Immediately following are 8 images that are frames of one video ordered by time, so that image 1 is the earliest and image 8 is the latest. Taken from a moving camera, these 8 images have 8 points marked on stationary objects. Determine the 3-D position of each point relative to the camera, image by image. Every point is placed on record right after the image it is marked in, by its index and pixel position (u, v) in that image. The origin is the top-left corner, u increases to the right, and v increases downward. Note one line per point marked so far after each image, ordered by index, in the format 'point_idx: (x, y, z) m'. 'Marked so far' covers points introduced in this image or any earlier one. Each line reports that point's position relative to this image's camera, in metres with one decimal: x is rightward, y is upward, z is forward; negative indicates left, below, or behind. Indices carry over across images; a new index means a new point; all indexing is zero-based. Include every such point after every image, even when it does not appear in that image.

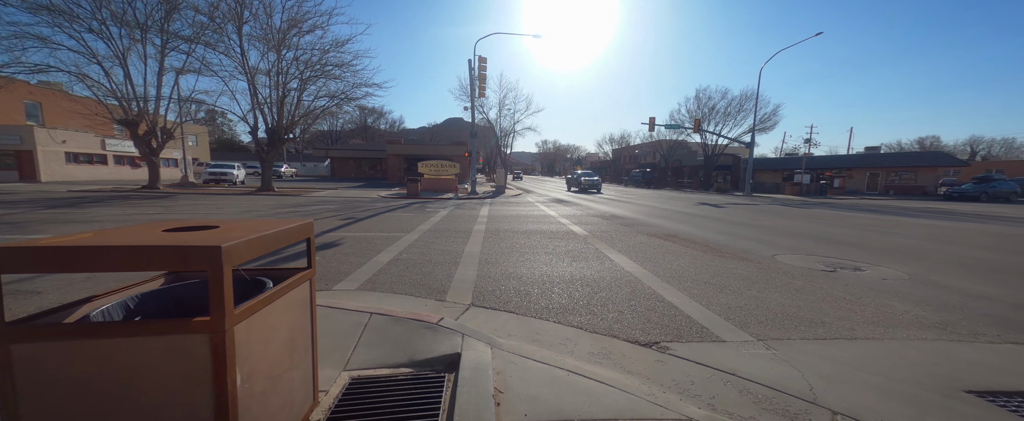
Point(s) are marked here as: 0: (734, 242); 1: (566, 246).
0: (+6.5, -0.9, +10.6) m
1: (+1.3, -0.8, +8.0) m
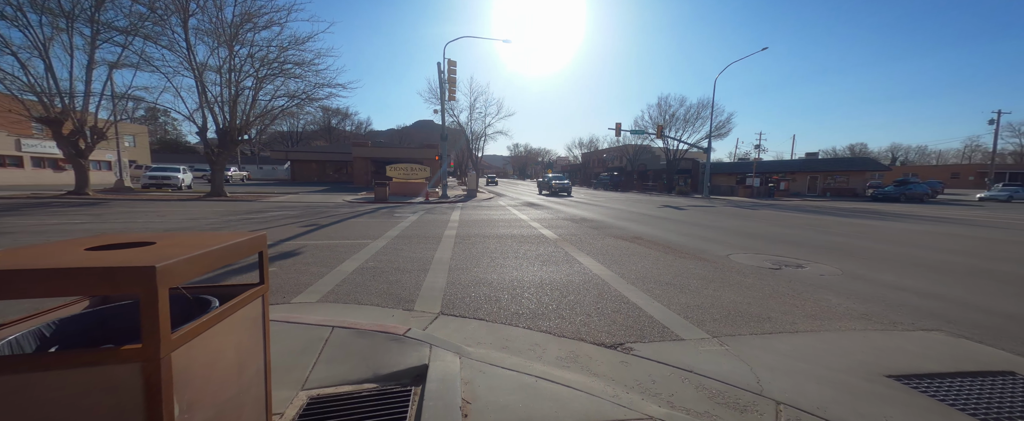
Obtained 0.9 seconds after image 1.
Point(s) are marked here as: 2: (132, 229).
0: (+5.5, -1.0, +11.1) m
1: (+0.6, -0.9, +8.0) m
2: (-8.6, -0.4, +8.3) m
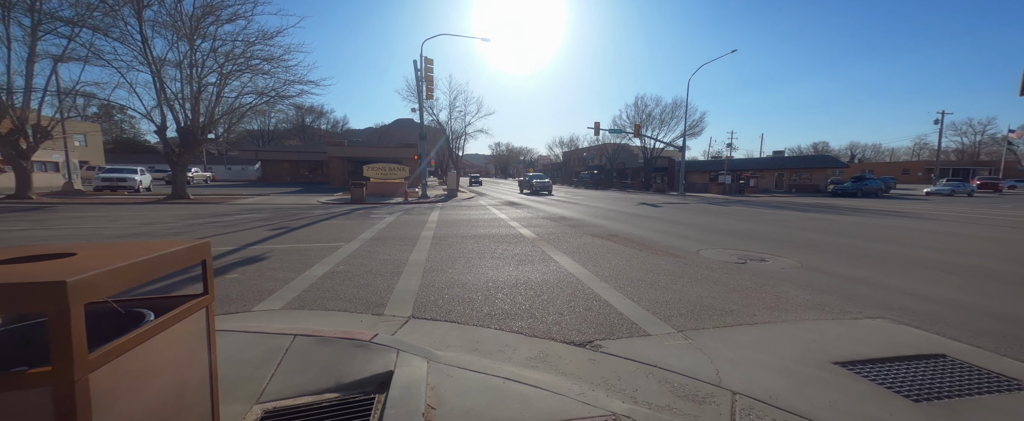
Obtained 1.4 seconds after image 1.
0: (+4.8, -0.9, +11.3) m
1: (0.0, -0.9, +8.0) m
2: (-9.2, -0.5, +7.7) m
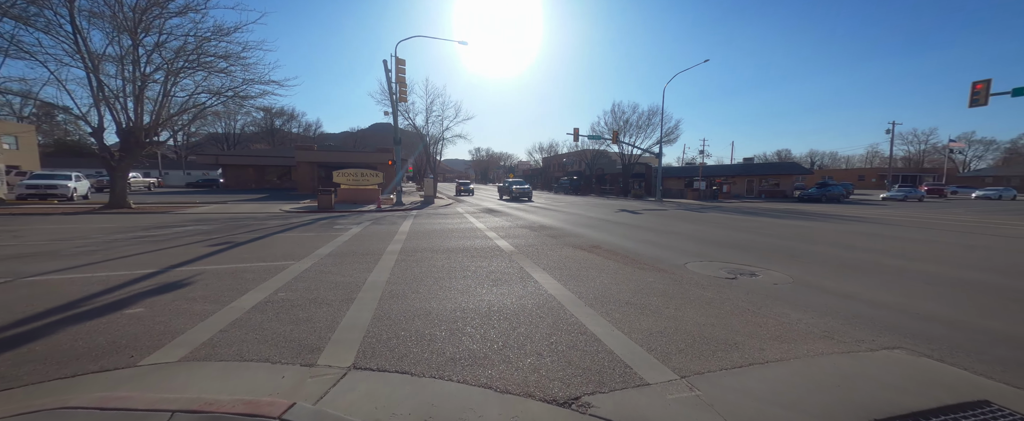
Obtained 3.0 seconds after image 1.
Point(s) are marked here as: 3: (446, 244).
0: (+4.1, -1.2, +10.8) m
1: (-0.5, -1.1, +7.3) m
2: (-9.7, -0.8, +6.5) m
3: (-1.7, -0.9, +9.2) m
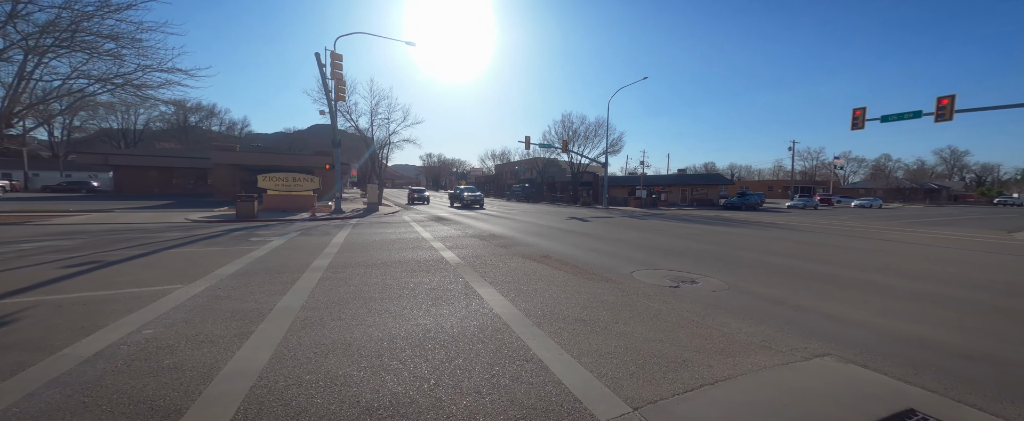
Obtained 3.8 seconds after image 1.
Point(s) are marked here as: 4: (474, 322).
0: (+2.5, -1.5, +10.7) m
1: (-1.5, -1.3, +6.6) m
2: (-10.5, -0.9, +4.6) m
3: (-3.0, -1.1, +8.4) m
4: (-0.5, -1.5, +5.0) m
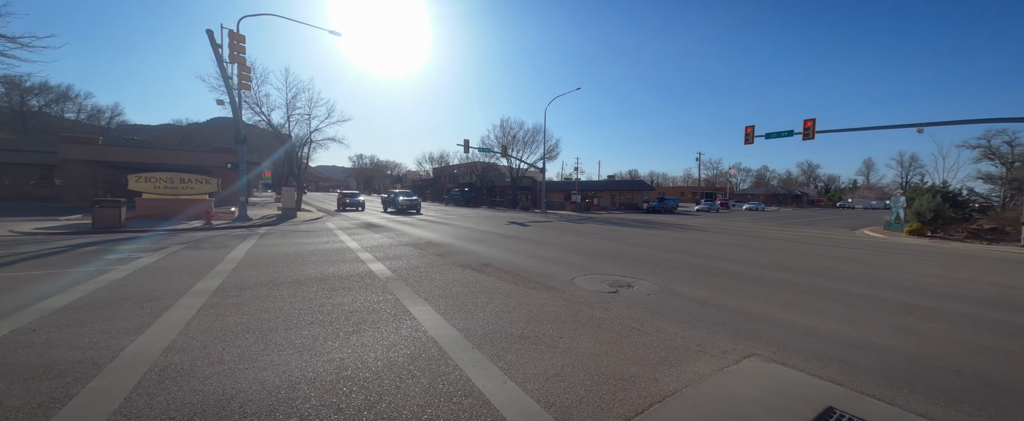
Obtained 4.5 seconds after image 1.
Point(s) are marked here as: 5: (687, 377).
0: (+0.8, -1.6, +10.4) m
1: (-2.5, -1.4, +5.7) m
2: (-11.1, -1.0, +2.2) m
3: (-4.2, -1.2, +7.2) m
4: (-1.3, -1.6, +4.3) m
5: (+2.0, -1.9, +4.0) m
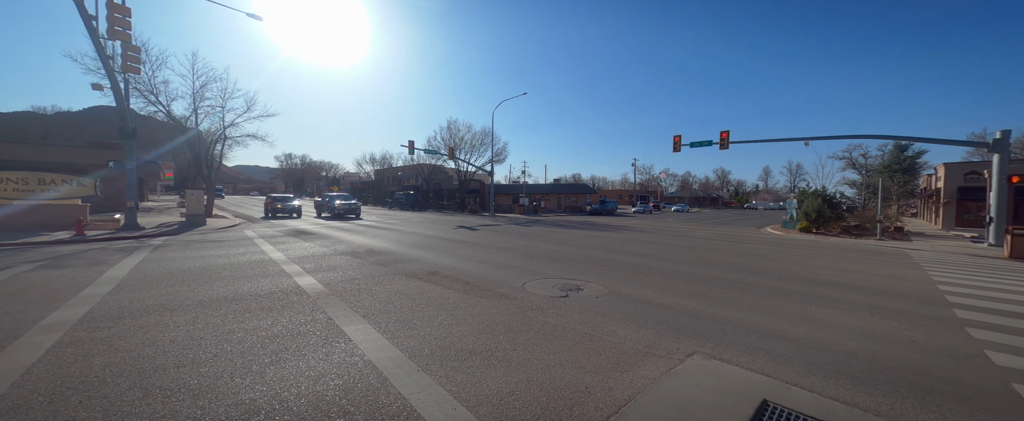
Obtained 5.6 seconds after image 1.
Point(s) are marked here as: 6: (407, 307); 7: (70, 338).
0: (-0.6, -1.7, +10.0) m
1: (-3.2, -1.5, +4.8) m
2: (-11.2, -1.1, +0.2) m
3: (-5.1, -1.3, +6.1) m
4: (-1.8, -1.7, +3.6) m
5: (+1.5, -1.9, +3.9) m
6: (-1.8, -1.7, +6.4) m
7: (-4.7, -1.4, +3.9) m
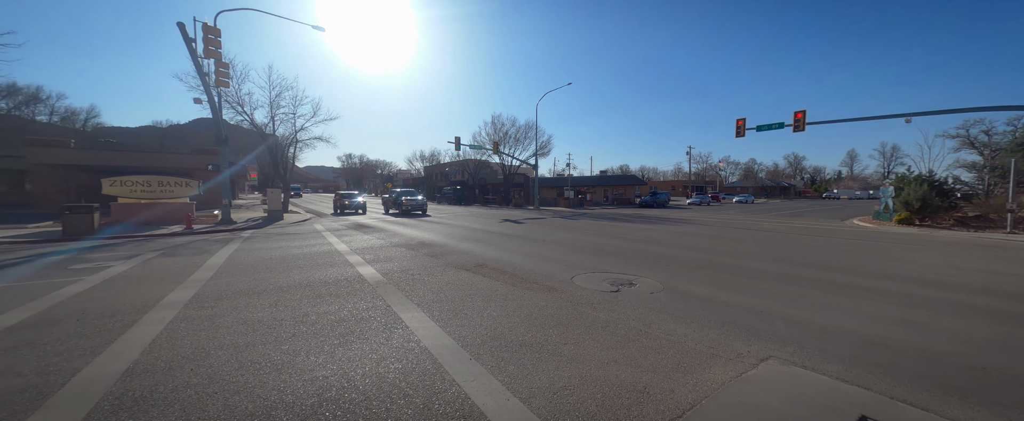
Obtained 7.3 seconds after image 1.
0: (+0.7, -1.5, +10.1) m
1: (-2.5, -1.5, +5.3) m
2: (-11.0, -1.2, +1.7) m
3: (-4.3, -1.3, +6.8) m
4: (-1.3, -1.6, +3.9) m
5: (+2.0, -1.8, +3.7) m
6: (-1.0, -1.6, +6.7) m
7: (-4.2, -1.3, +4.6) m
